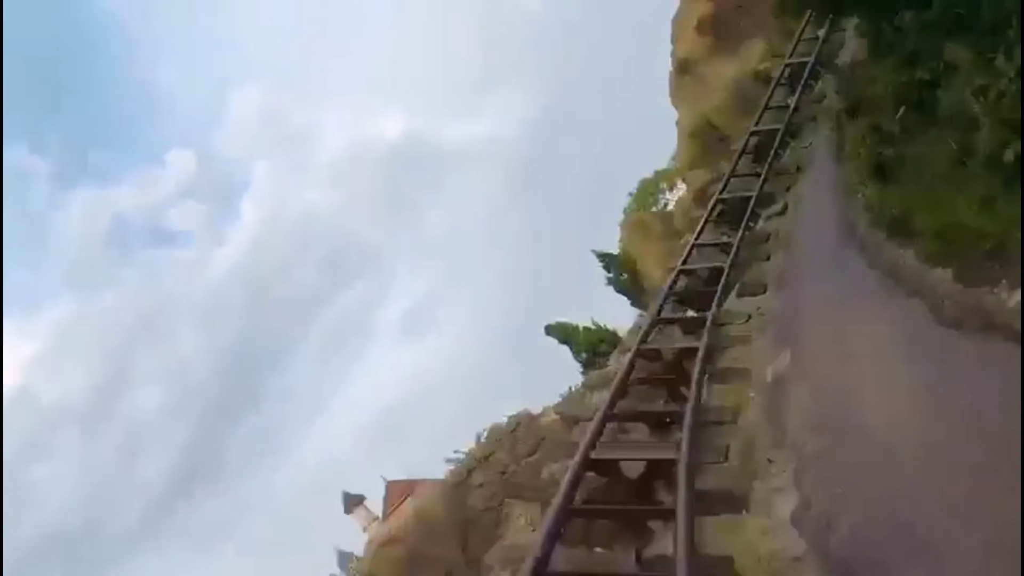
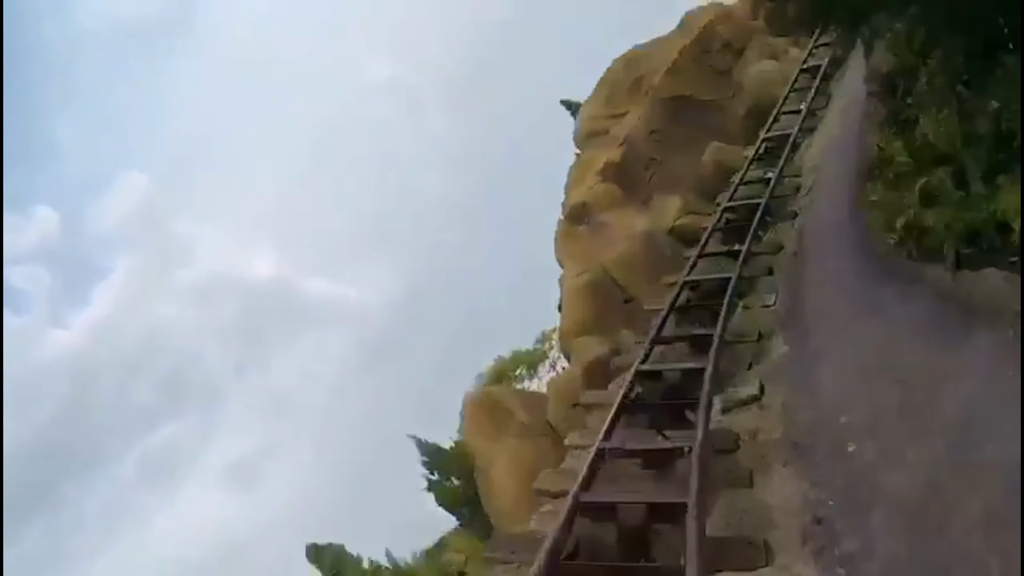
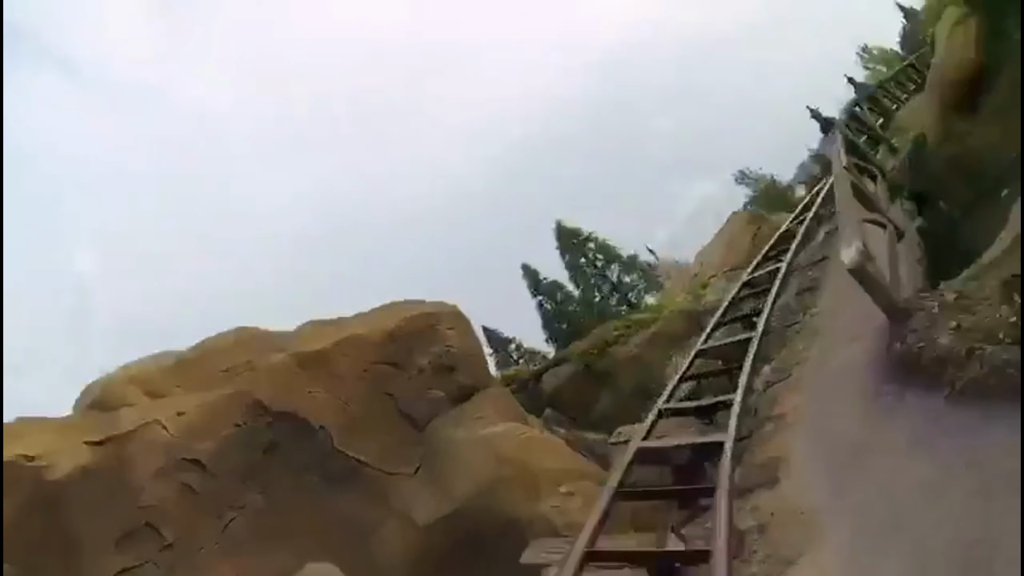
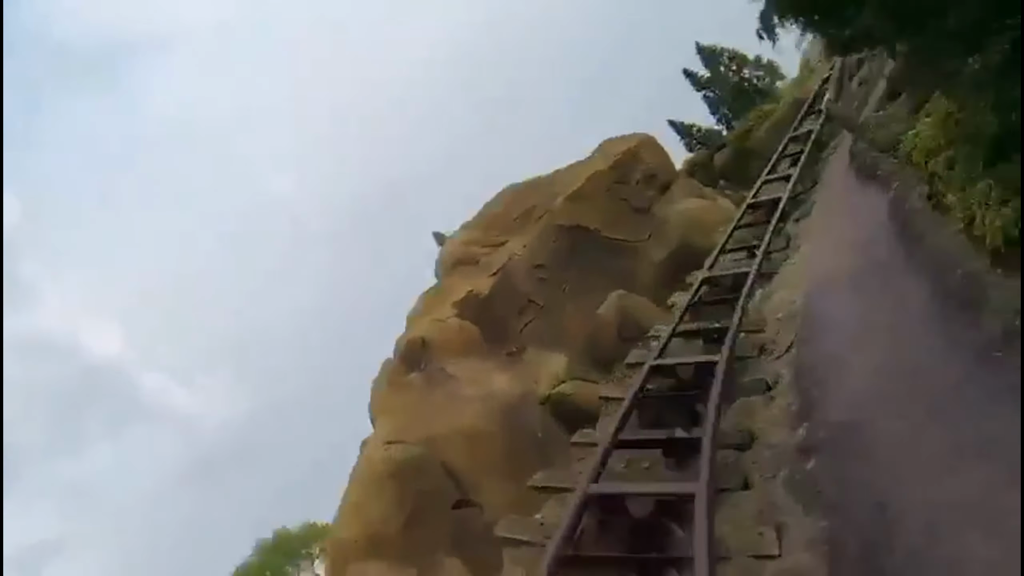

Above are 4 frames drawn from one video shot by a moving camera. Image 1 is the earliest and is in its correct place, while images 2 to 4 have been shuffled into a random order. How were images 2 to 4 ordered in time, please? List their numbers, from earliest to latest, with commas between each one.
2, 4, 3
